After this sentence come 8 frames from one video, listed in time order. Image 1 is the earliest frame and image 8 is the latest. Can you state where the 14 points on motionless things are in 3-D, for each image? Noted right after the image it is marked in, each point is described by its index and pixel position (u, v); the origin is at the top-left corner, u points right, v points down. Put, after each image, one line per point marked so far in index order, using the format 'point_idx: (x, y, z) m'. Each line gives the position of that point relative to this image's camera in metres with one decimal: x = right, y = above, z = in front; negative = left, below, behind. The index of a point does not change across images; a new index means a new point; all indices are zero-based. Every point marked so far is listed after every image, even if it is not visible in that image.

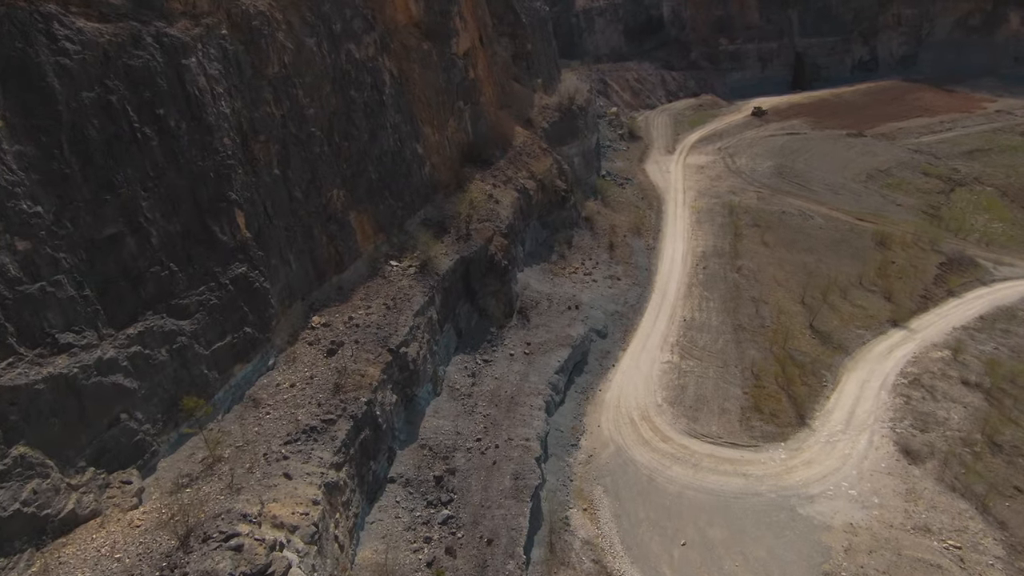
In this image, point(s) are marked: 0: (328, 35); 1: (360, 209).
0: (-6.6, +9.0, +18.1) m
1: (-5.4, +2.8, +18.2) m
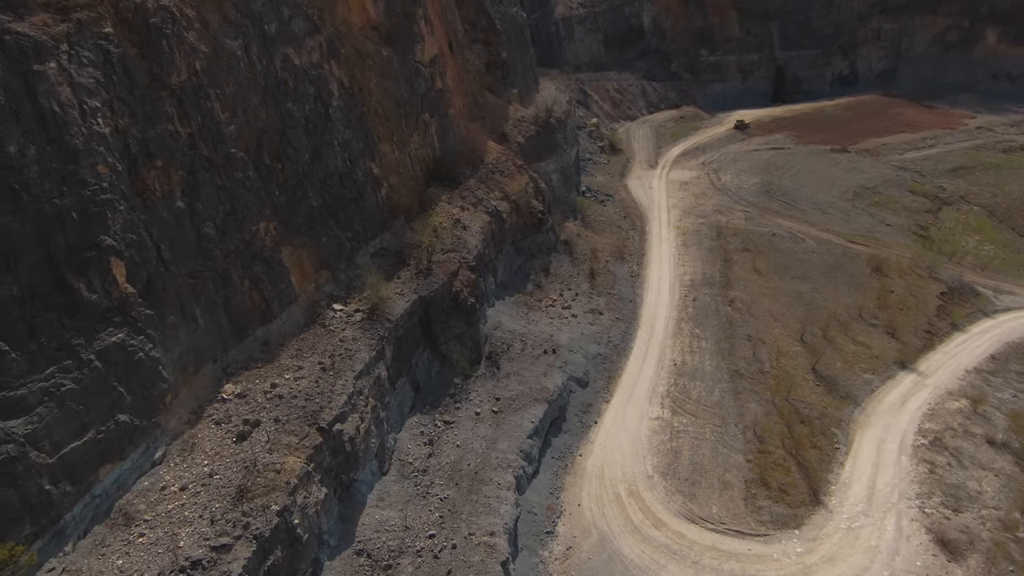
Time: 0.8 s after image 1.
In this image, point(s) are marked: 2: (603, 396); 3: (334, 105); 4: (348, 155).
0: (-7.6, +7.5, +15.3) m
1: (-6.5, +1.3, +15.3) m
2: (+3.3, -3.8, +18.2) m
3: (-6.2, +6.3, +17.7) m
4: (-5.8, +4.7, +18.1) m
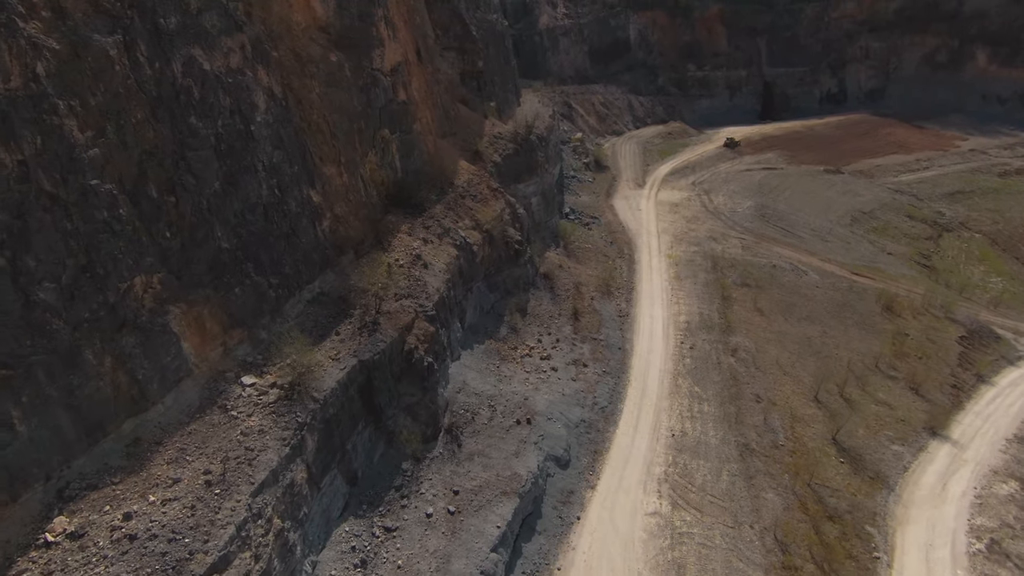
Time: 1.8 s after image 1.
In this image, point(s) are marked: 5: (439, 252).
0: (-8.4, +5.9, +11.8) m
1: (-7.4, -0.3, +11.8) m
2: (+2.2, -5.6, +14.9) m
3: (-7.1, +4.7, +14.3) m
4: (-6.8, +3.0, +14.6) m
5: (-2.8, +1.4, +19.5) m
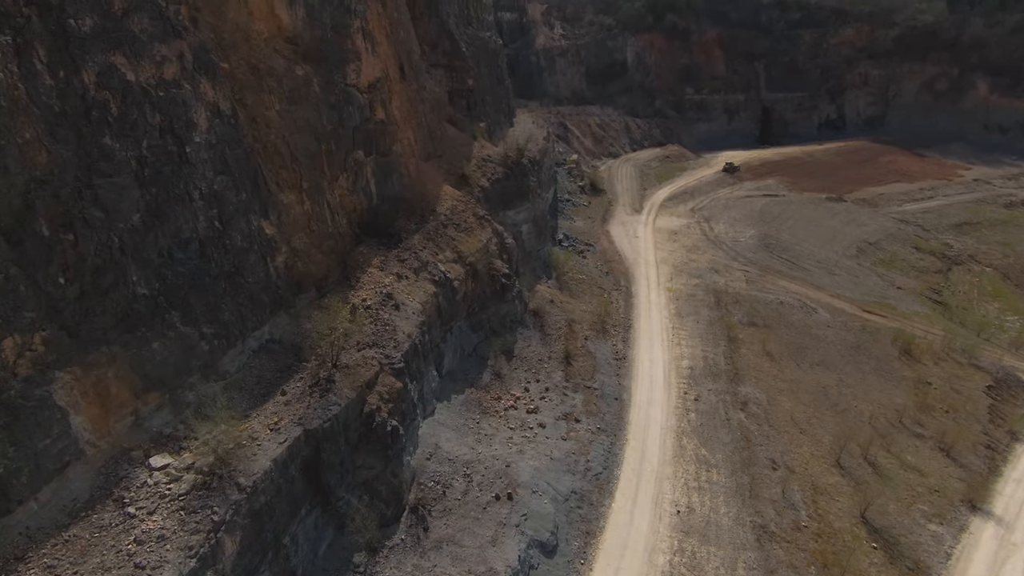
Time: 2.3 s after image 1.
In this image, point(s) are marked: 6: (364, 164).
0: (-8.8, +4.8, +9.8) m
1: (-7.8, -1.4, +9.5) m
2: (+1.6, -6.9, +12.6) m
3: (-7.5, +3.5, +12.2) m
4: (-7.2, +1.8, +12.5) m
5: (-3.3, 0.0, +17.3) m
6: (-5.5, +4.7, +19.1) m
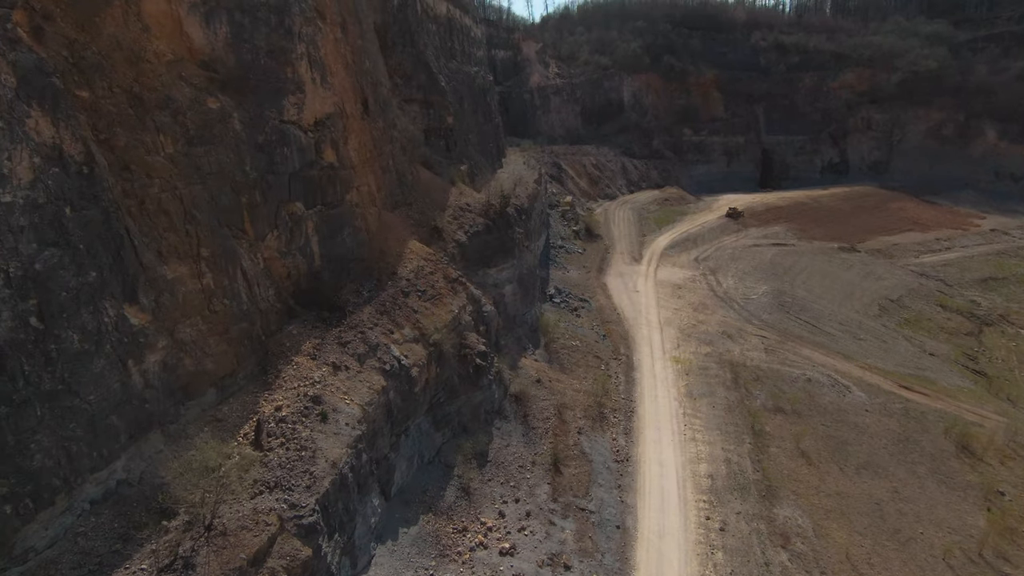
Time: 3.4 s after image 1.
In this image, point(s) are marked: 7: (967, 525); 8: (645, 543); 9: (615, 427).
0: (-9.4, +2.9, +5.9) m
1: (-8.5, -3.3, +5.3) m
2: (+0.9, -9.1, +8.1) m
3: (-8.1, +1.4, +8.3) m
4: (-7.9, -0.3, +8.4) m
5: (-4.1, -2.5, +13.2) m
6: (-6.2, +2.1, +15.3) m
7: (+14.6, -7.5, +16.3) m
8: (+3.6, -6.9, +13.9) m
9: (+3.8, -5.2, +18.9) m
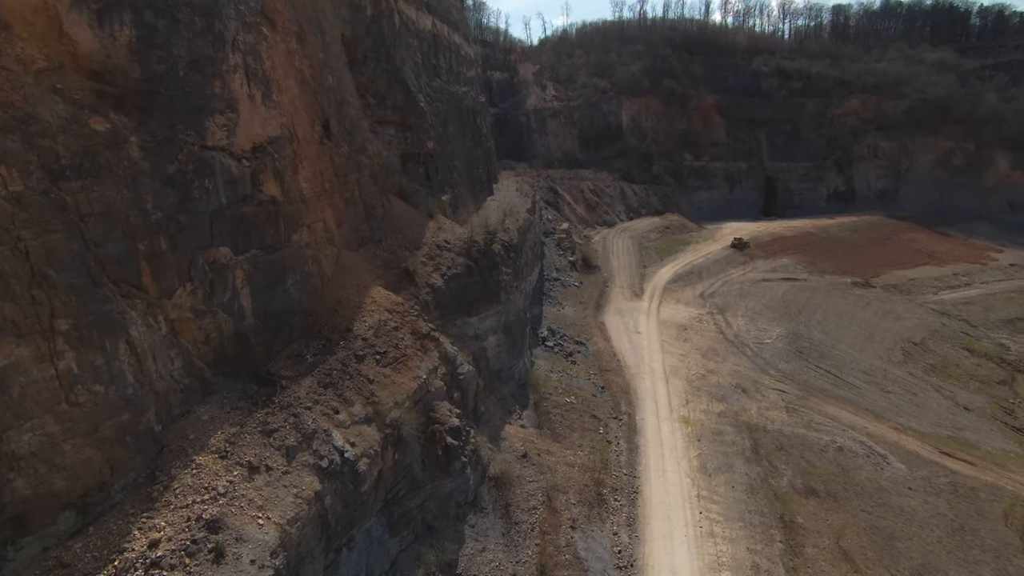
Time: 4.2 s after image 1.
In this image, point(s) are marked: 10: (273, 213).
0: (-9.9, +1.7, +2.9) m
1: (-9.0, -4.4, +2.0) m
2: (+0.2, -10.5, +4.6) m
3: (-8.6, +0.1, +5.2) m
4: (-8.4, -1.6, +5.3) m
5: (-4.6, -4.0, +10.0) m
6: (-6.8, +0.5, +12.2) m
7: (+13.9, -9.3, +13.0) m
8: (+3.0, -8.5, +10.5) m
9: (+3.2, -7.0, +15.7) m
10: (-6.3, +2.0, +13.5) m
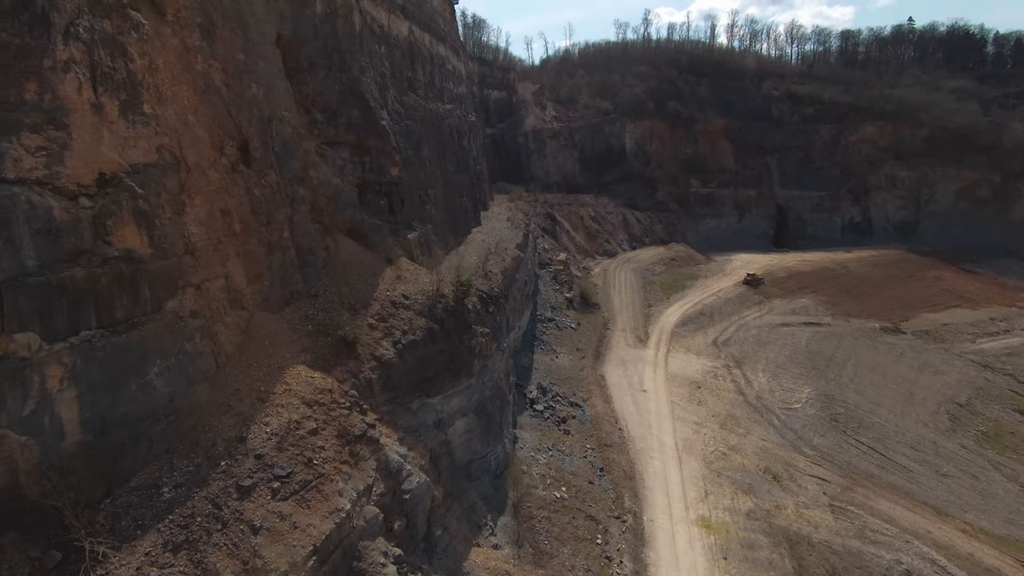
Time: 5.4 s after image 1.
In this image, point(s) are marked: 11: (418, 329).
0: (-10.6, +0.4, -1.3) m
1: (-9.9, -5.7, -2.4) m
2: (-0.7, -12.1, 0.0) m
3: (-9.4, -1.3, +0.9) m
4: (-9.1, -3.0, +1.0) m
5: (-5.4, -5.7, +5.6) m
6: (-7.5, -1.2, +8.0) m
7: (+13.0, -11.4, +8.4) m
8: (+2.1, -10.3, +6.0) m
9: (+2.3, -9.0, +11.1) m
10: (-7.0, +0.3, +9.4) m
11: (-2.7, -1.2, +14.6) m
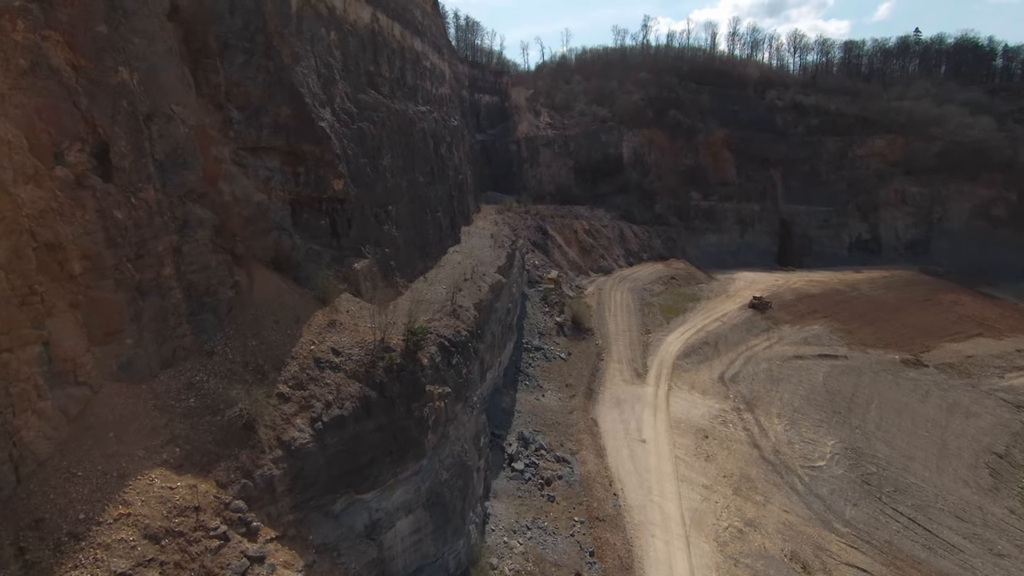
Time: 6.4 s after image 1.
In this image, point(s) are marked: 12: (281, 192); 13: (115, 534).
0: (-11.2, -0.5, -5.1) m
1: (-10.6, -6.6, -6.2) m
2: (-1.5, -13.1, -3.8) m
3: (-10.0, -2.2, -2.8) m
4: (-9.8, -3.9, -2.8) m
5: (-6.2, -6.7, +1.8) m
6: (-8.2, -2.2, +4.3) m
7: (+12.1, -12.7, +4.7) m
8: (+1.2, -11.5, +2.2) m
9: (+1.4, -10.2, +7.4) m
10: (-7.7, -0.8, +5.7) m
11: (-3.5, -2.4, +10.9) m
12: (-6.2, +2.5, +13.5) m
13: (-5.7, -3.5, +7.4) m
